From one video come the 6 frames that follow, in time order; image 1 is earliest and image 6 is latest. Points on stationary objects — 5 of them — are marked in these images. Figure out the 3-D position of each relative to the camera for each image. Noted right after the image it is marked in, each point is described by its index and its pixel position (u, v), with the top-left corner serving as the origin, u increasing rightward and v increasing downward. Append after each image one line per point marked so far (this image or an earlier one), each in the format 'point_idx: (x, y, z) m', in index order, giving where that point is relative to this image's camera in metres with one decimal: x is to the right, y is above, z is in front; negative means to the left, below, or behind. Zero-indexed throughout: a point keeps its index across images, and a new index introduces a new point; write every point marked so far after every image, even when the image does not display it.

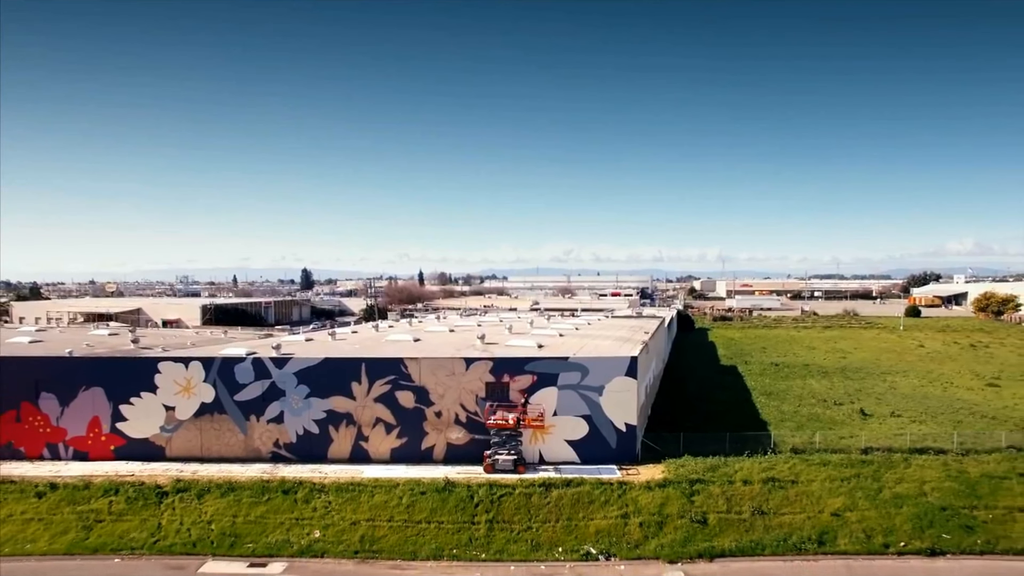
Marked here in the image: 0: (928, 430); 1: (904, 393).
0: (+5.8, -2.0, +8.8) m
1: (+7.1, -1.9, +11.4) m
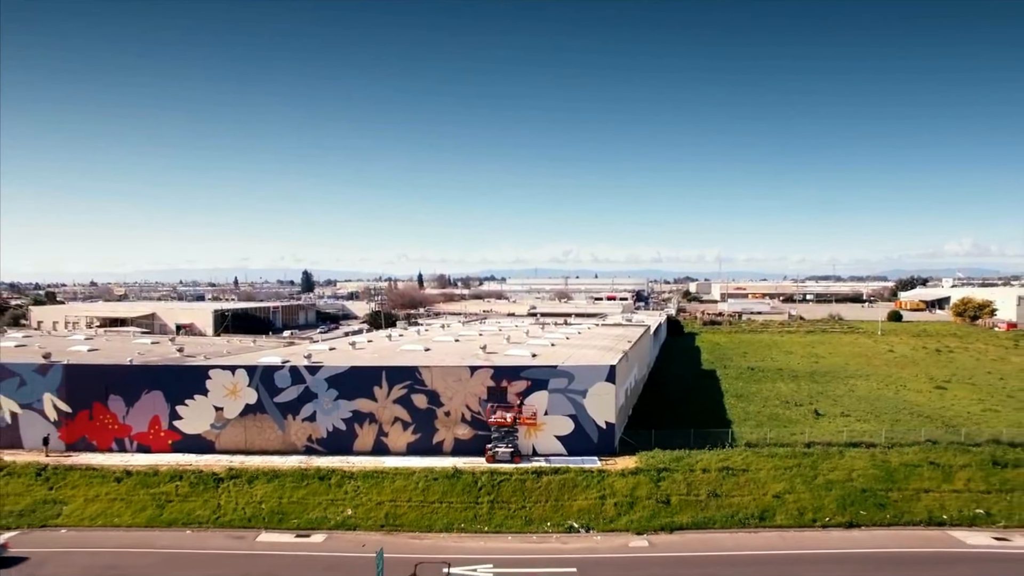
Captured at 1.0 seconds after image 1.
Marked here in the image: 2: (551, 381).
0: (+5.7, -2.2, +10.2) m
1: (+7.0, -2.2, +12.8) m
2: (+0.6, -1.3, +8.8) m
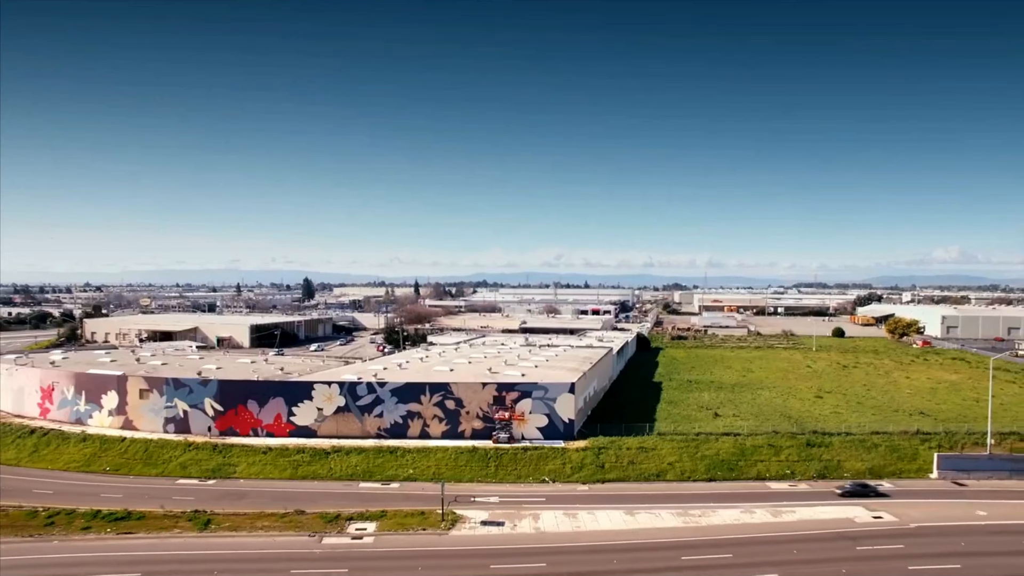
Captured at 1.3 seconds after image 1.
0: (+5.7, -3.3, +15.2) m
1: (+6.9, -3.2, +17.8) m
2: (+0.5, -2.2, +13.7) m
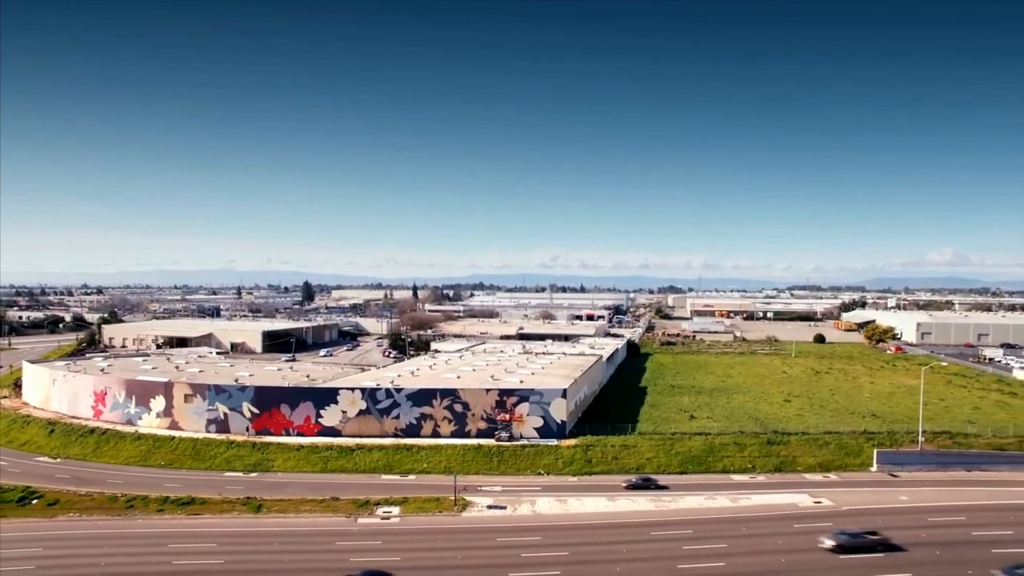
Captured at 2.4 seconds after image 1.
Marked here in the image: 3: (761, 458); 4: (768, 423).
0: (+5.6, -3.7, +17.2) m
1: (+6.9, -3.7, +19.9) m
2: (+0.5, -2.7, +15.7) m
3: (+5.8, -3.9, +14.6) m
4: (+7.0, -3.7, +17.3) m
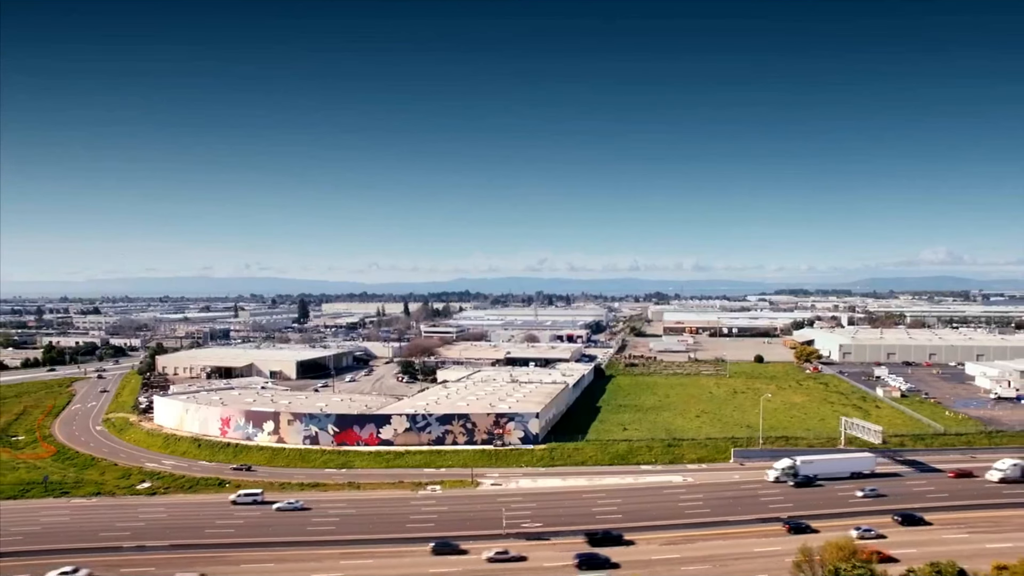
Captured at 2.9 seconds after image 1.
0: (+5.3, -5.9, +25.6) m
1: (+6.5, -5.9, +28.2) m
2: (+0.2, -4.9, +24.0) m
3: (+5.5, -6.1, +22.9) m
4: (+6.7, -5.9, +25.7) m
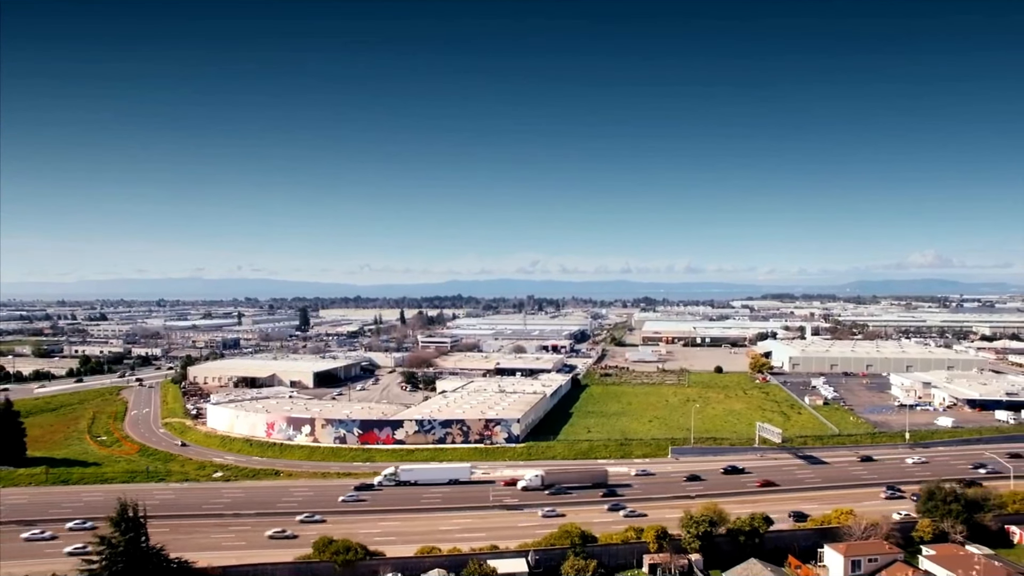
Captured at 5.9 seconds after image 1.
0: (+4.6, -7.5, +32.1) m
1: (+5.8, -7.5, +34.8) m
2: (-0.5, -6.5, +30.5) m
3: (+4.8, -7.7, +29.5) m
4: (+6.0, -7.5, +32.2) m
